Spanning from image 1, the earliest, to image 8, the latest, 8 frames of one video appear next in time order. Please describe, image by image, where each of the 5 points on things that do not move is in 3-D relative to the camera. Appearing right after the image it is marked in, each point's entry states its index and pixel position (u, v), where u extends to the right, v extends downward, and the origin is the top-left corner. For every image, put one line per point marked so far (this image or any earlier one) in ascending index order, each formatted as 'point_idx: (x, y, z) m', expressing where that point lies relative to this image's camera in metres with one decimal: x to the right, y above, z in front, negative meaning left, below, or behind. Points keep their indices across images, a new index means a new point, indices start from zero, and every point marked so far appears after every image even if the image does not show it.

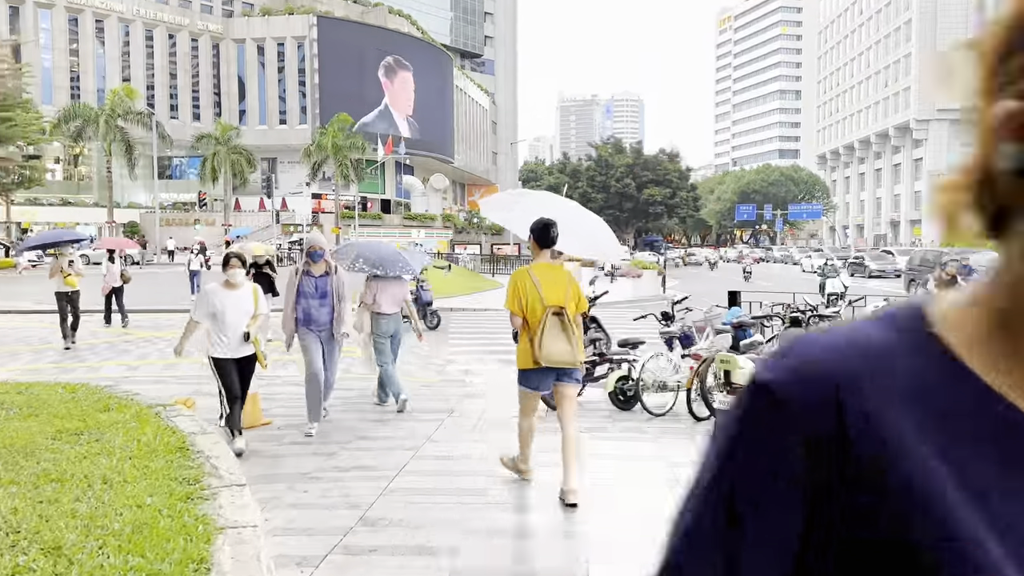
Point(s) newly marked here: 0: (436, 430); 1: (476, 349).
0: (-0.7, -1.3, +7.0) m
1: (-0.6, -1.1, +13.6) m
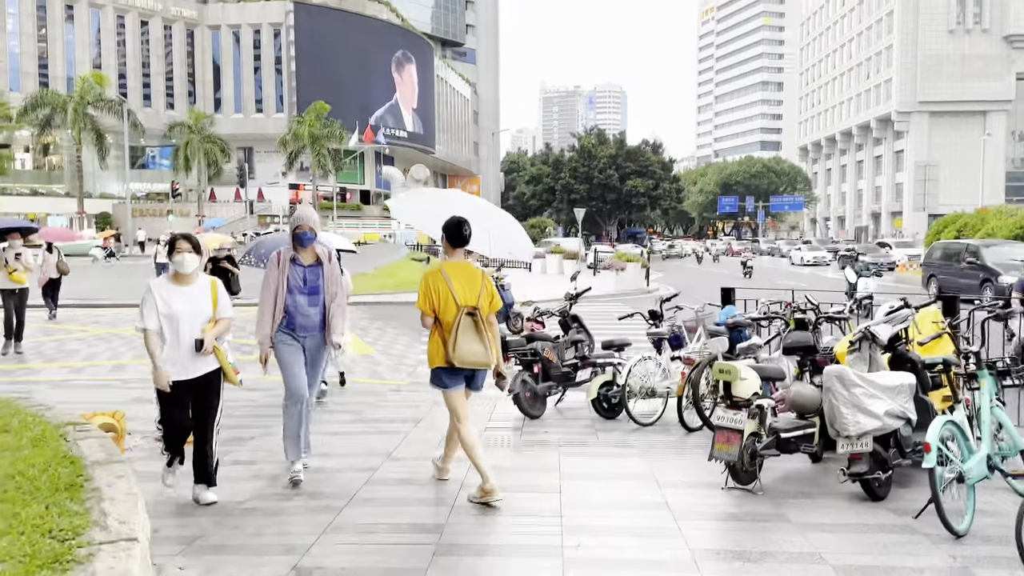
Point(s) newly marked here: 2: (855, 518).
0: (-0.9, -1.2, +6.3) m
1: (-1.0, -1.0, +12.9) m
2: (+2.0, -1.3, +4.6) m
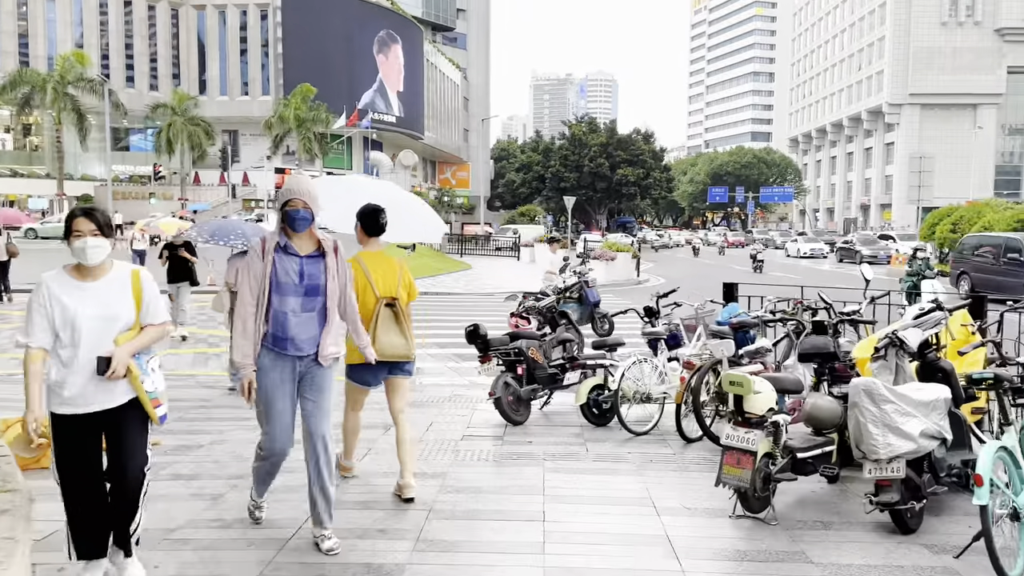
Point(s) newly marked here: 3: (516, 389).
0: (-1.0, -1.2, +5.6) m
1: (-1.2, -0.8, +12.2) m
2: (+1.9, -1.3, +3.9) m
3: (0.0, -0.9, +6.9) m
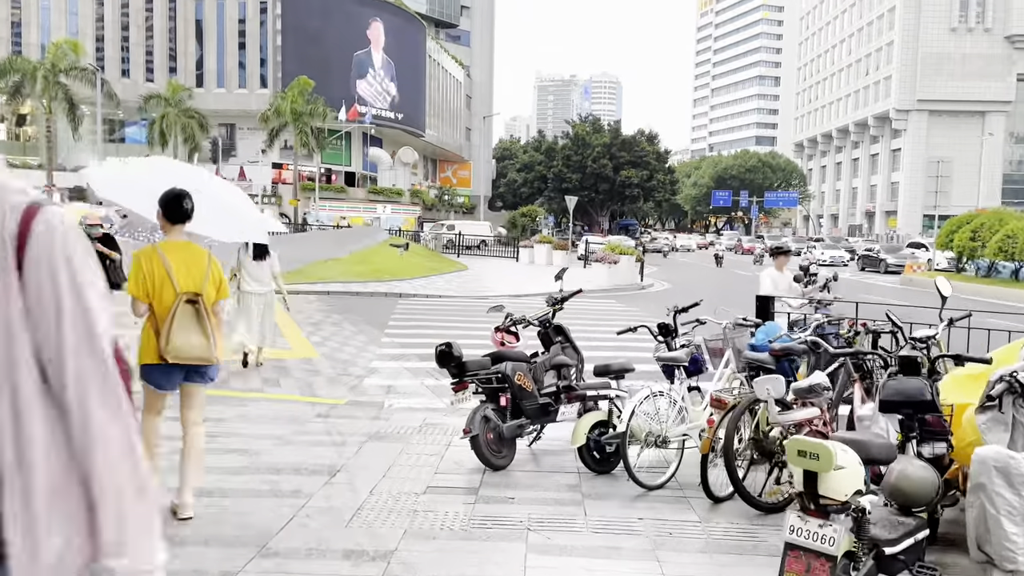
0: (-1.2, -1.2, +4.2) m
1: (-1.4, -0.9, +10.8) m
2: (+1.7, -1.4, +2.6) m
3: (-0.1, -0.9, +5.5) m
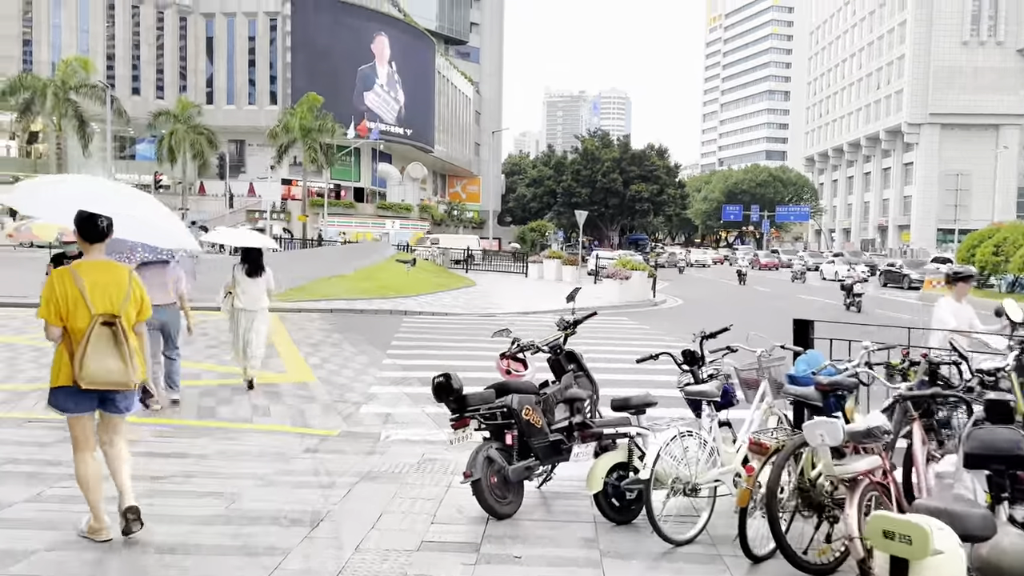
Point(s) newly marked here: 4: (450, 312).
0: (-1.2, -1.4, +3.6) m
1: (-1.2, -1.1, +10.2) m
2: (+1.7, -1.5, +1.9) m
3: (-0.1, -1.1, +4.9) m
4: (-1.5, -0.6, +19.3) m
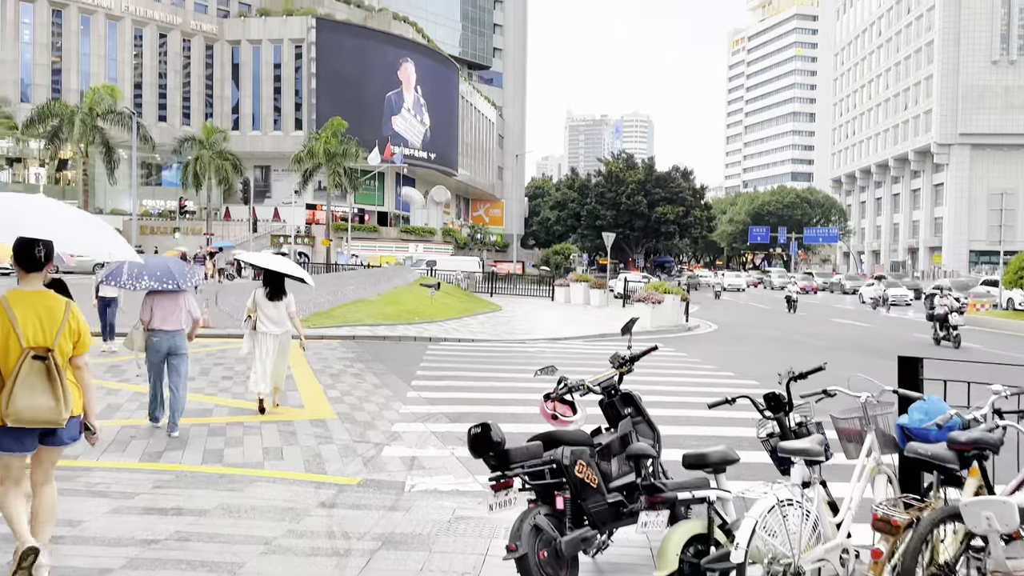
0: (-0.9, -1.5, +2.7) m
1: (-0.8, -1.4, +9.4) m
2: (+1.9, -1.6, +1.0) m
3: (+0.2, -1.3, +4.0) m
4: (-0.8, -1.2, +18.5) m
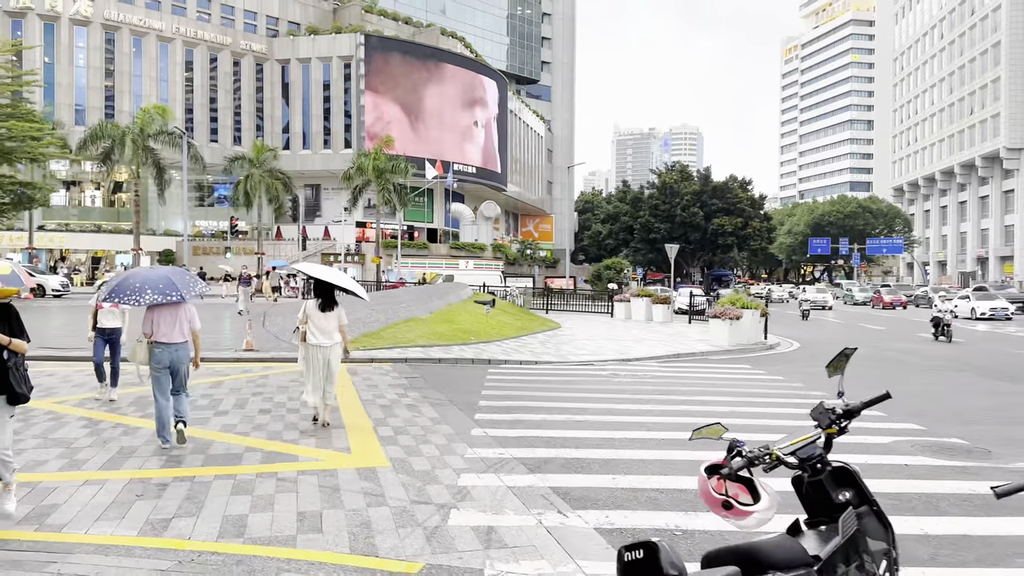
0: (-0.5, -1.5, +1.1) m
1: (0.0, -1.6, +7.7) m
2: (+2.3, -1.6, -0.9) m
3: (+0.8, -1.3, +2.3) m
4: (+0.6, -1.5, +16.8) m
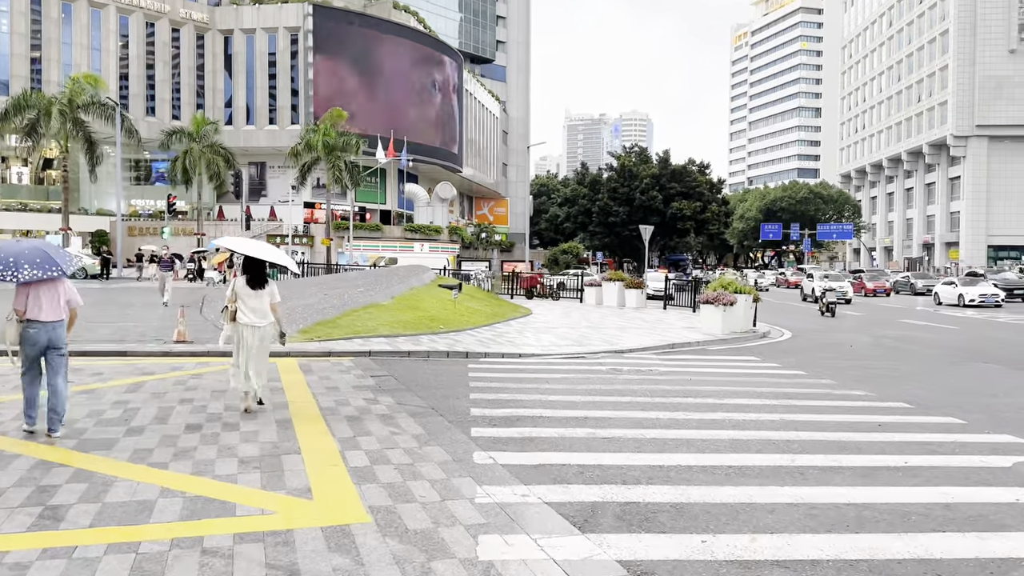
0: (+0.1, -1.5, -1.1) m
1: (+0.2, -1.5, +5.5) m
2: (+3.0, -1.6, -2.8) m
3: (+1.3, -1.2, +0.2) m
4: (+0.2, -1.2, +14.7) m
